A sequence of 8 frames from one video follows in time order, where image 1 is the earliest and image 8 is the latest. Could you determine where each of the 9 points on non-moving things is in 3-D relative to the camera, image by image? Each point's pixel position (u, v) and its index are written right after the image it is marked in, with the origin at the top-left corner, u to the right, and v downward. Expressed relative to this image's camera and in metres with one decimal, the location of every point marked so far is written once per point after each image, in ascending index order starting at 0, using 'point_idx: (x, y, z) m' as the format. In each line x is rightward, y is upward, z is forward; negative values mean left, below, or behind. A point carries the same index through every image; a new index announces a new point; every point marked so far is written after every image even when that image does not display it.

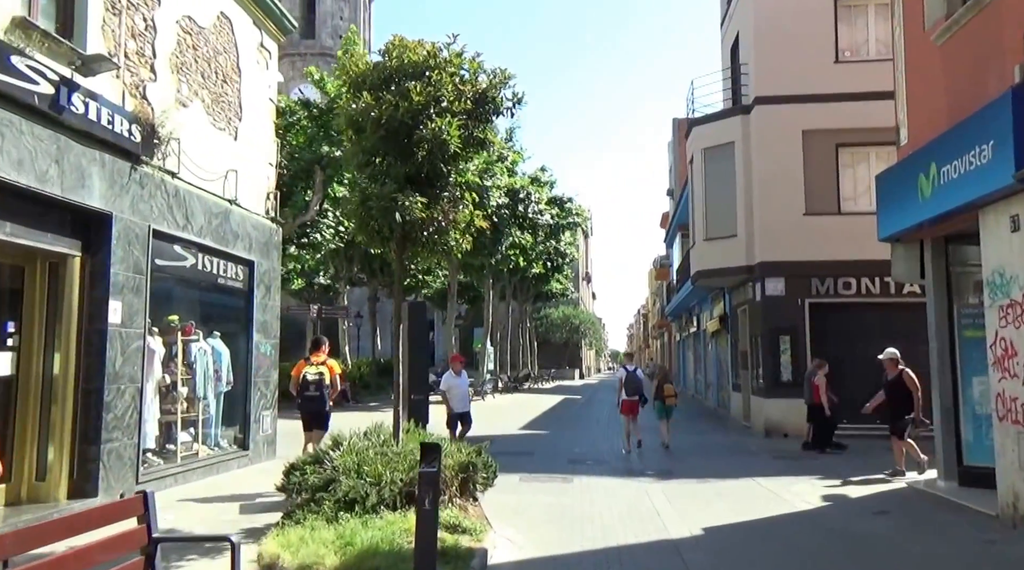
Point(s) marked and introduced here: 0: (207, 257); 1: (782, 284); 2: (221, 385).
0: (-4.0, +0.4, +11.3) m
1: (+5.7, 0.0, +17.8) m
2: (-4.0, -1.4, +11.9) m
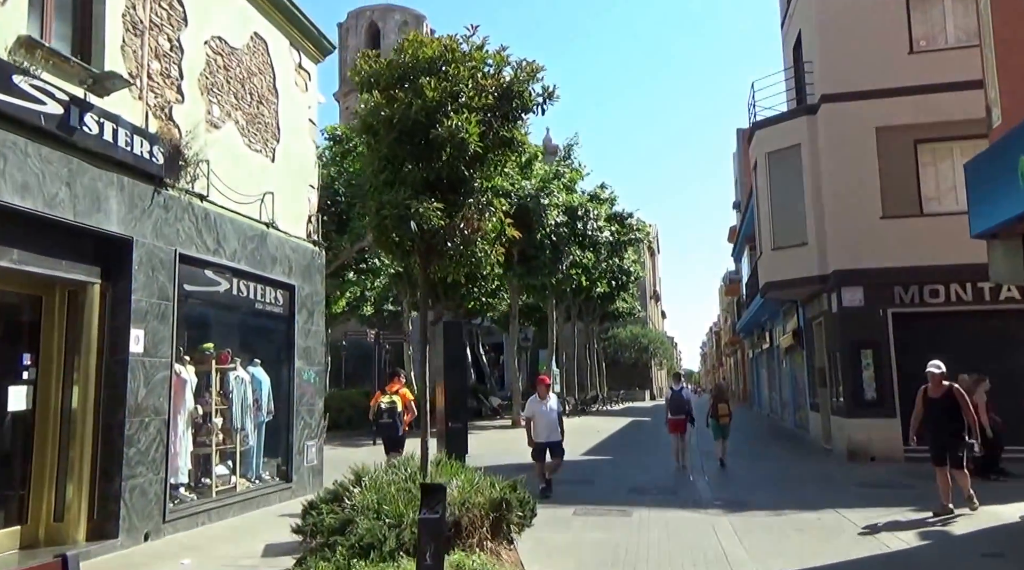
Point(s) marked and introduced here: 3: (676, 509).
0: (-3.4, 0.0, +10.8) m
1: (+6.8, -0.2, +16.6) m
2: (-3.3, -1.7, +11.4) m
3: (+2.2, -2.9, +11.1) m
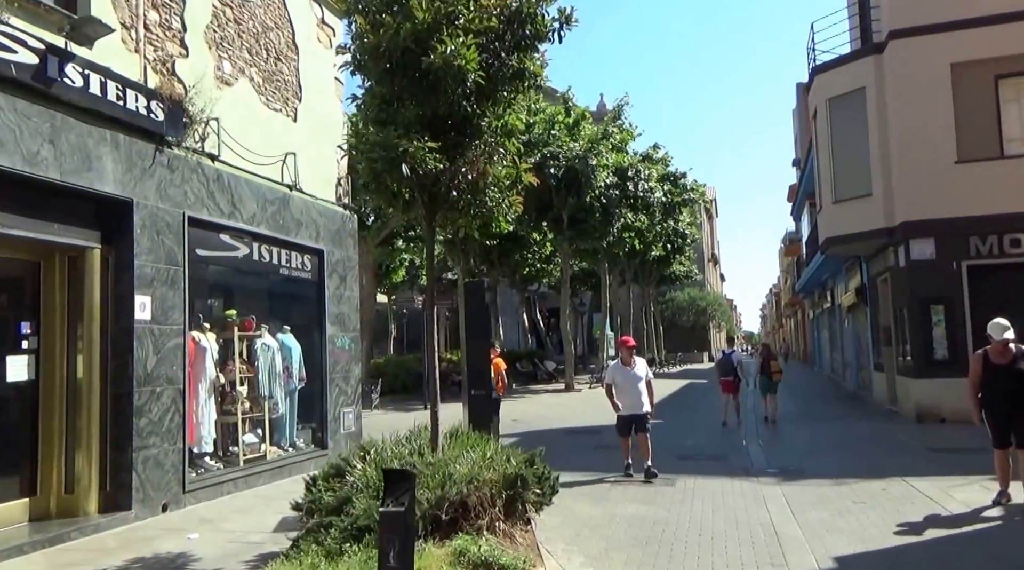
0: (-3.0, +0.5, +10.4) m
1: (+7.6, +0.7, +15.4) m
2: (-2.8, -1.3, +11.0) m
3: (+2.6, -2.3, +10.3) m
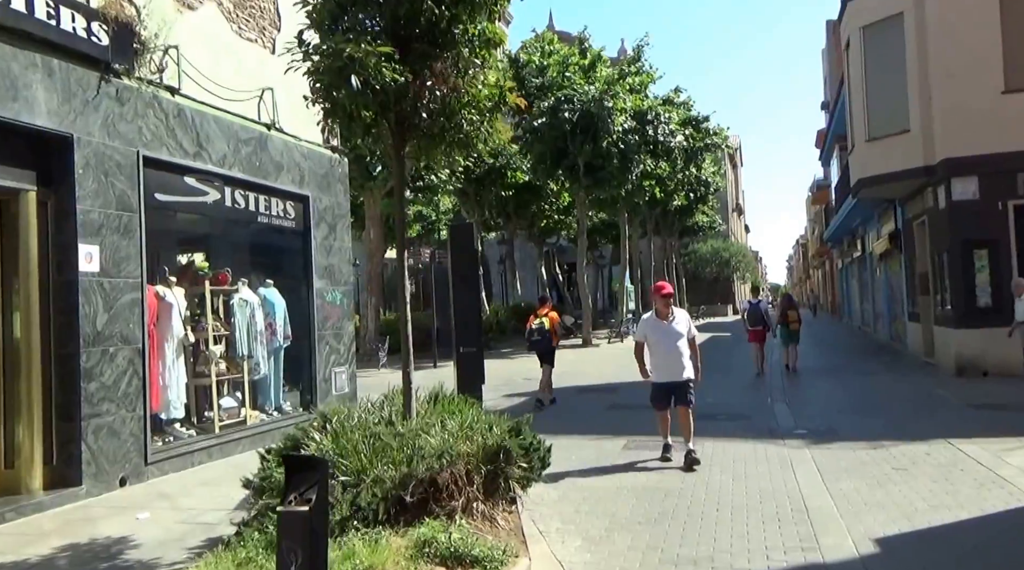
0: (-3.0, +1.0, +9.5) m
1: (+7.7, +1.6, +14.2) m
2: (-2.8, -0.7, +10.2) m
3: (+2.7, -1.7, +9.4) m
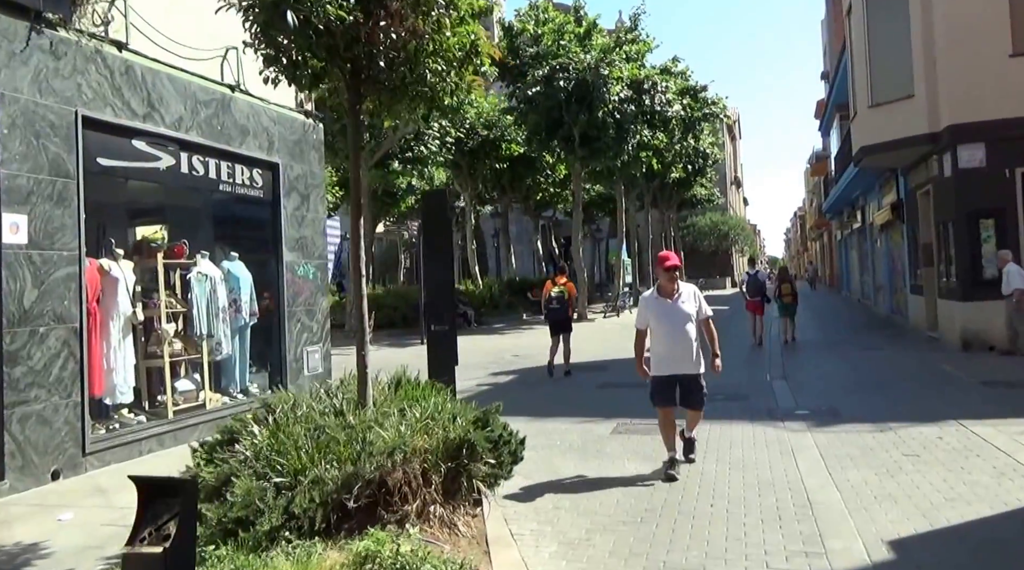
0: (-3.2, +1.3, +8.7) m
1: (+7.5, +2.1, +13.5) m
2: (-3.0, -0.4, +9.5) m
3: (+2.5, -1.4, +8.8) m
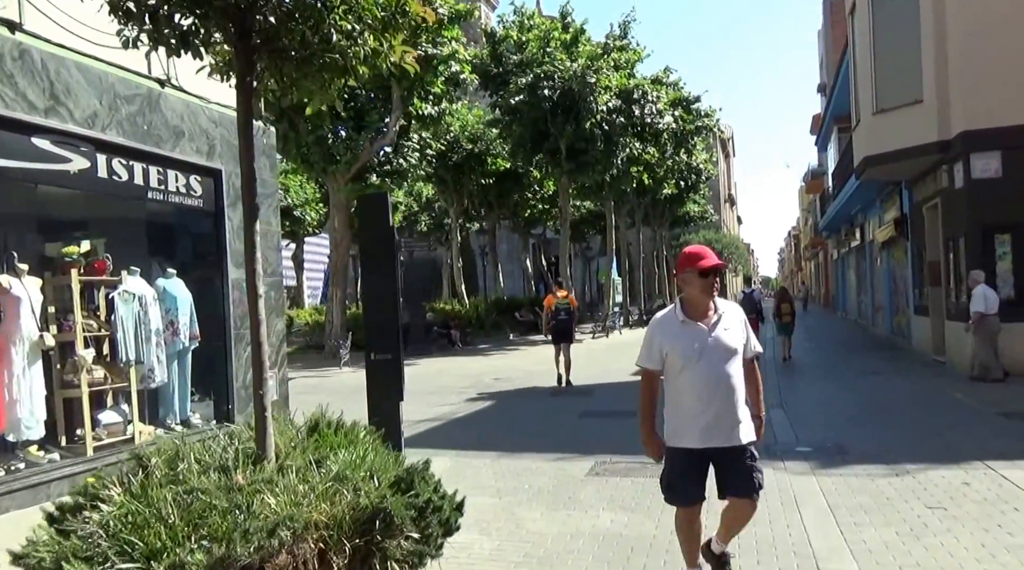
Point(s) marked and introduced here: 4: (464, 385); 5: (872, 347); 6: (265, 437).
0: (-3.6, +1.1, +7.8) m
1: (+7.1, +1.8, +12.6) m
2: (-3.3, -0.6, +8.5) m
3: (+2.1, -1.6, +7.8) m
4: (-0.9, -1.9, +16.0) m
5: (+8.1, -1.4, +19.1) m
6: (-1.1, -0.7, +3.9) m
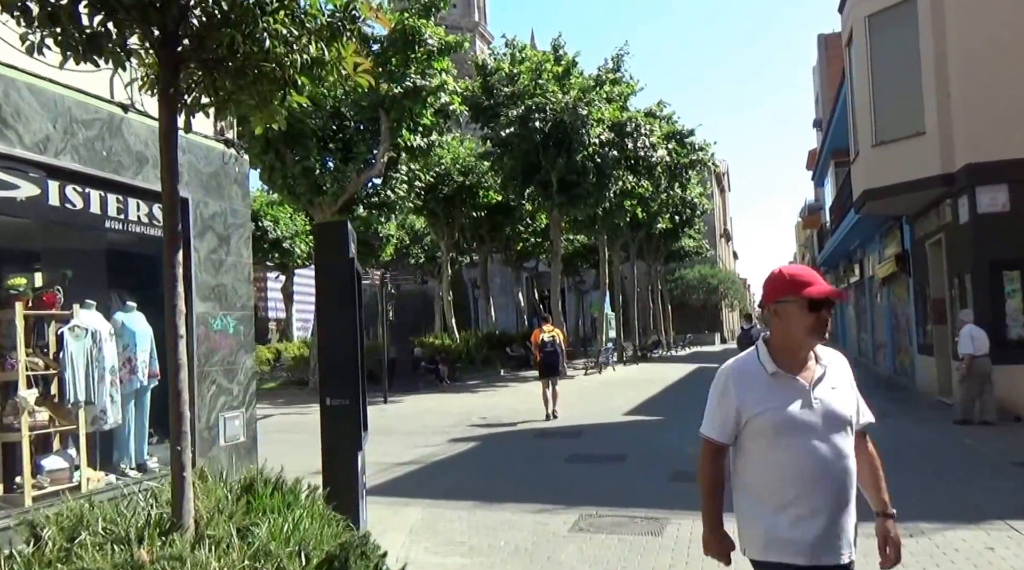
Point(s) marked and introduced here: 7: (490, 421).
0: (-3.7, +0.8, +7.3) m
1: (+6.9, +1.2, +12.2) m
2: (-3.5, -0.9, +8.0) m
3: (+2.0, -2.0, +7.2) m
4: (-1.1, -2.5, +15.4) m
5: (+7.8, -2.2, +18.5) m
6: (-1.3, -0.9, +3.4) m
7: (-0.4, -2.5, +15.9) m
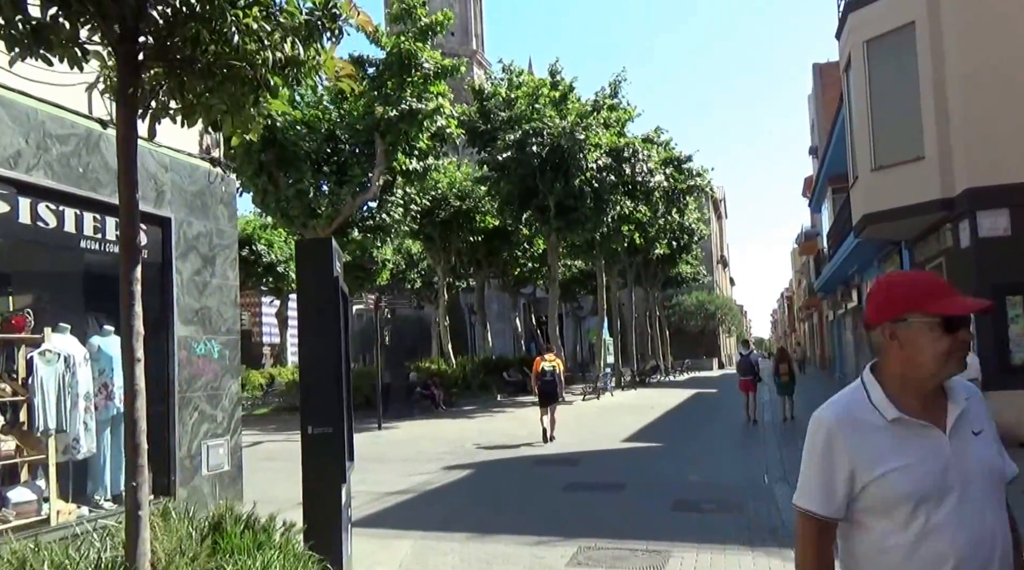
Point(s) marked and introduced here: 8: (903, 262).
0: (-3.8, +0.7, +7.0) m
1: (+6.9, +0.9, +11.9) m
2: (-3.6, -1.1, +7.6) m
3: (+1.9, -2.1, +6.9) m
4: (-1.2, -2.9, +15.0) m
5: (+7.7, -2.7, +18.2) m
6: (-1.3, -0.9, +3.0) m
7: (-0.5, -3.0, +15.5) m
8: (+7.8, +0.4, +17.0) m
